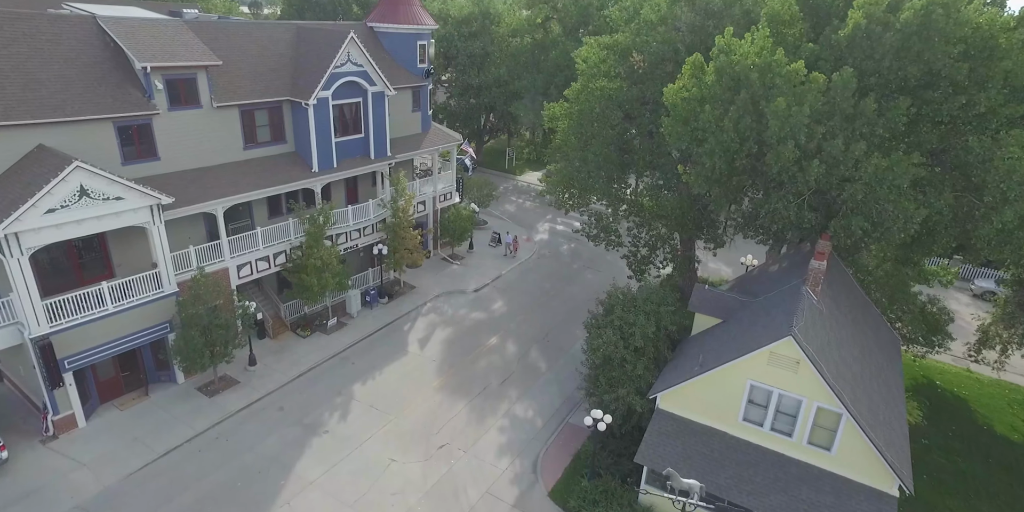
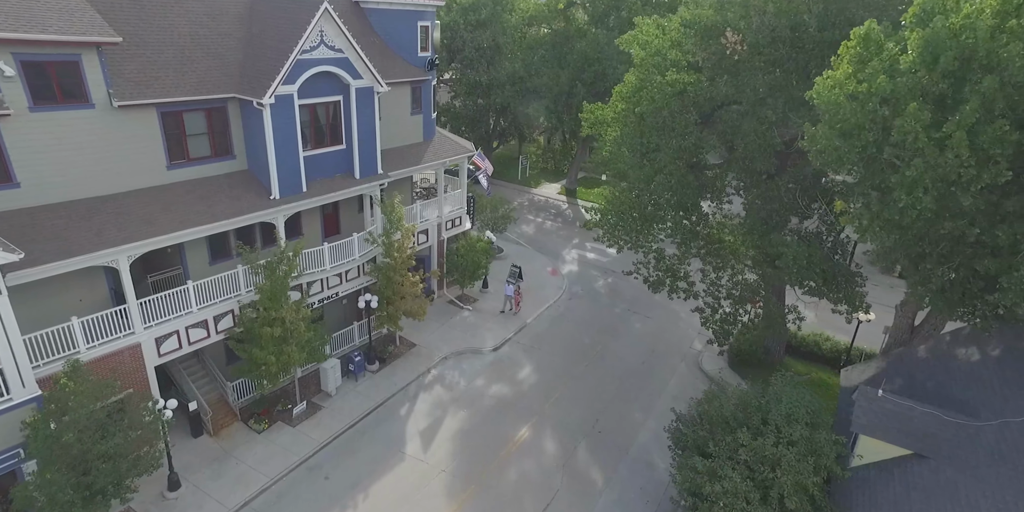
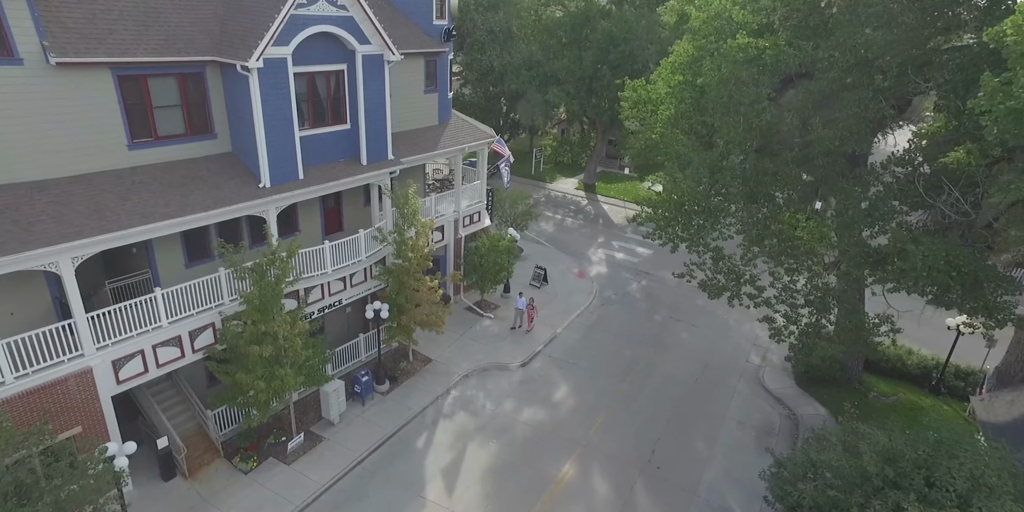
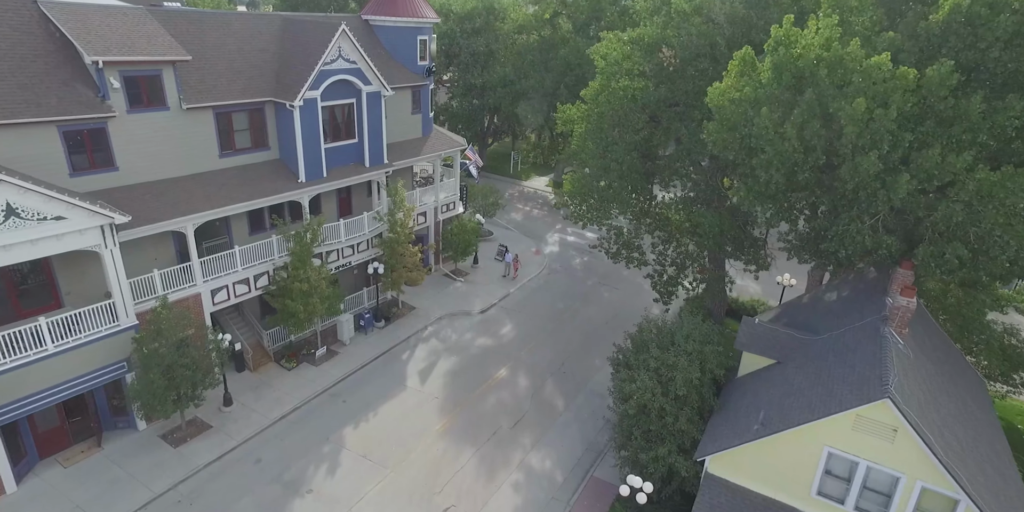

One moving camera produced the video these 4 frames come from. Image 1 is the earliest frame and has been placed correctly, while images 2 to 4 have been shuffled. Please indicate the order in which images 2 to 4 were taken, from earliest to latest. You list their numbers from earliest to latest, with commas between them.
4, 2, 3
